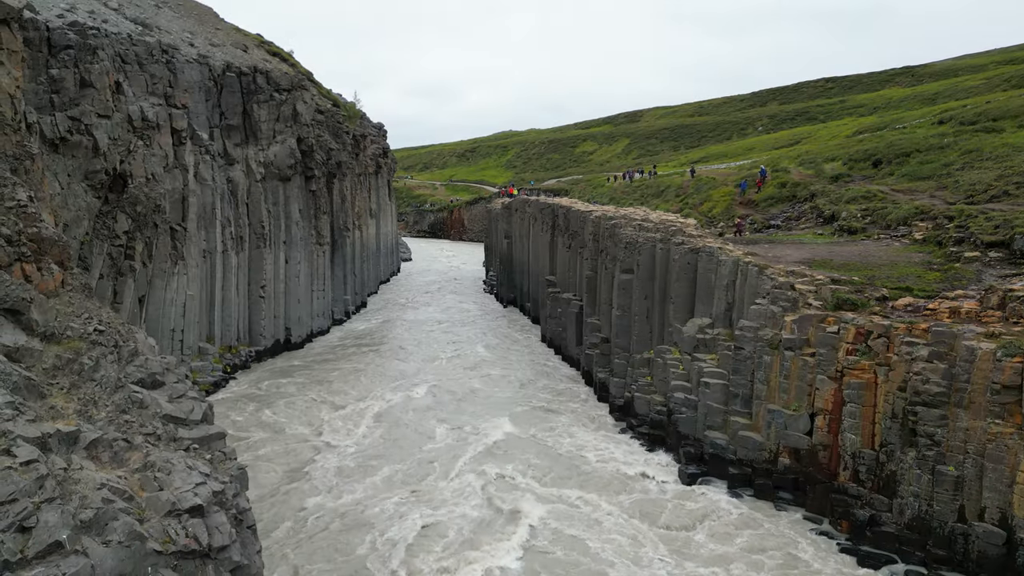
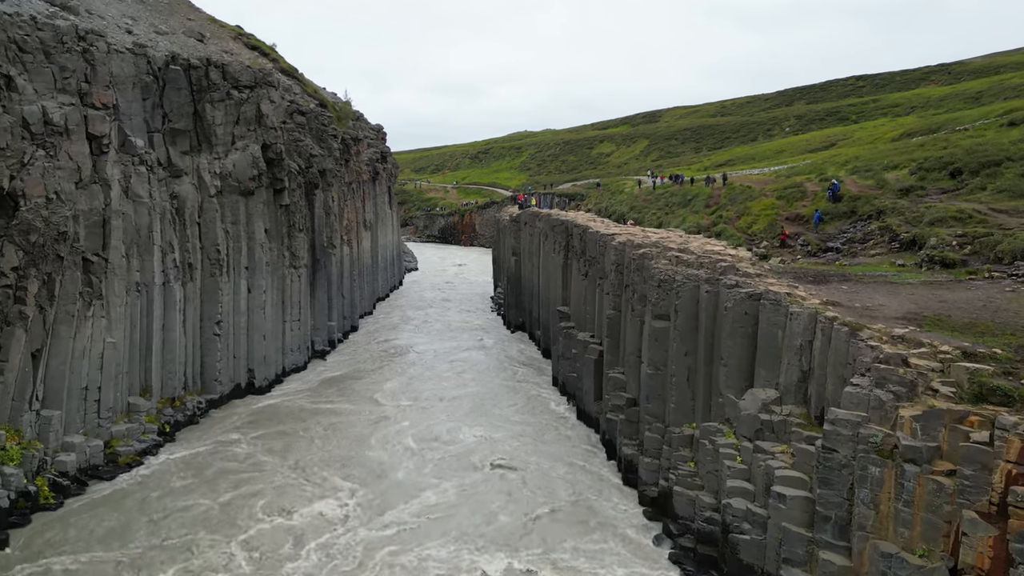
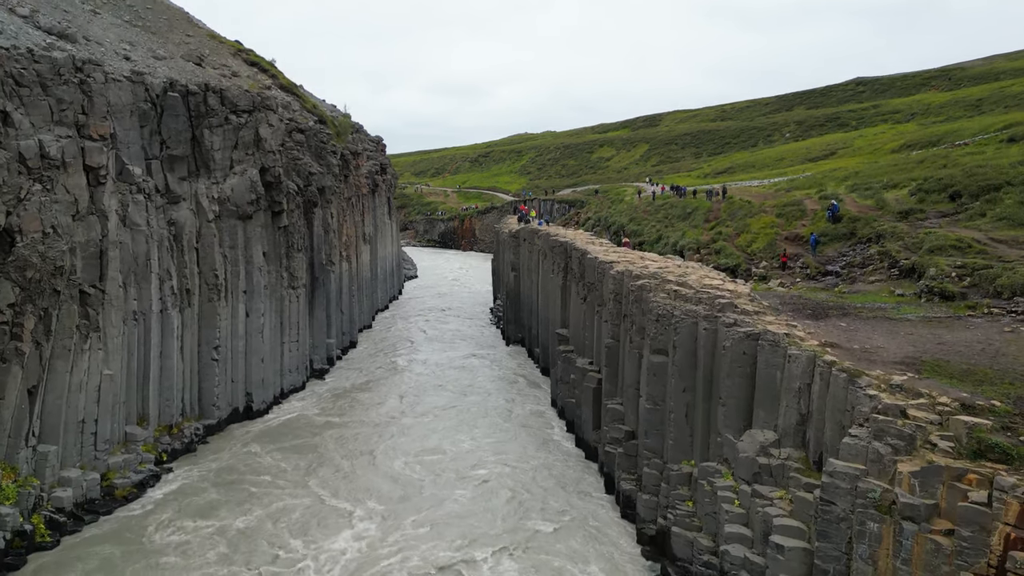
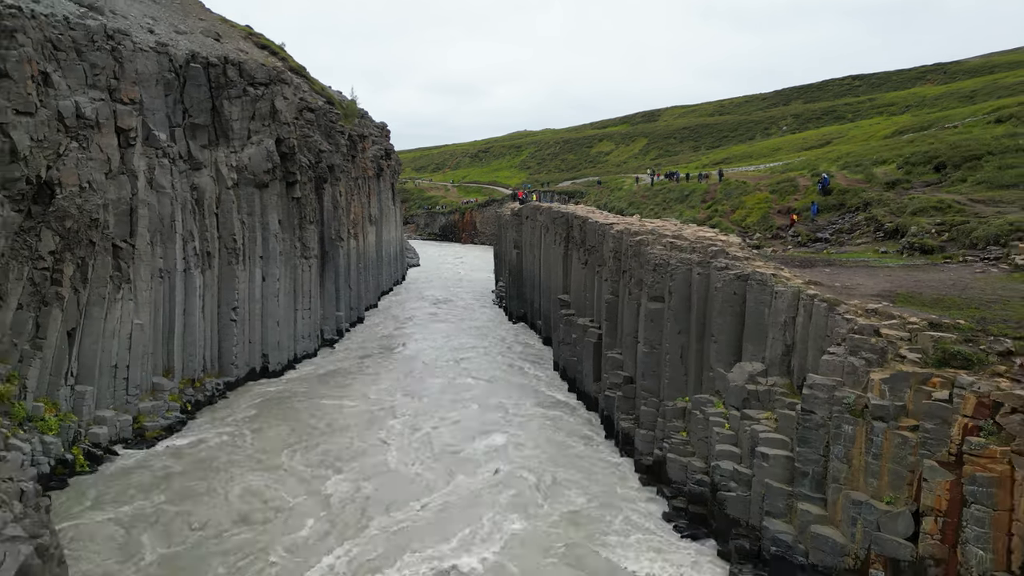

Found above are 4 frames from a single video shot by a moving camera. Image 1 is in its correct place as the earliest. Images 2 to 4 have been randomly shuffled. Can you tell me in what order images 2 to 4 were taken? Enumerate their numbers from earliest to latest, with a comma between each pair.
4, 2, 3
